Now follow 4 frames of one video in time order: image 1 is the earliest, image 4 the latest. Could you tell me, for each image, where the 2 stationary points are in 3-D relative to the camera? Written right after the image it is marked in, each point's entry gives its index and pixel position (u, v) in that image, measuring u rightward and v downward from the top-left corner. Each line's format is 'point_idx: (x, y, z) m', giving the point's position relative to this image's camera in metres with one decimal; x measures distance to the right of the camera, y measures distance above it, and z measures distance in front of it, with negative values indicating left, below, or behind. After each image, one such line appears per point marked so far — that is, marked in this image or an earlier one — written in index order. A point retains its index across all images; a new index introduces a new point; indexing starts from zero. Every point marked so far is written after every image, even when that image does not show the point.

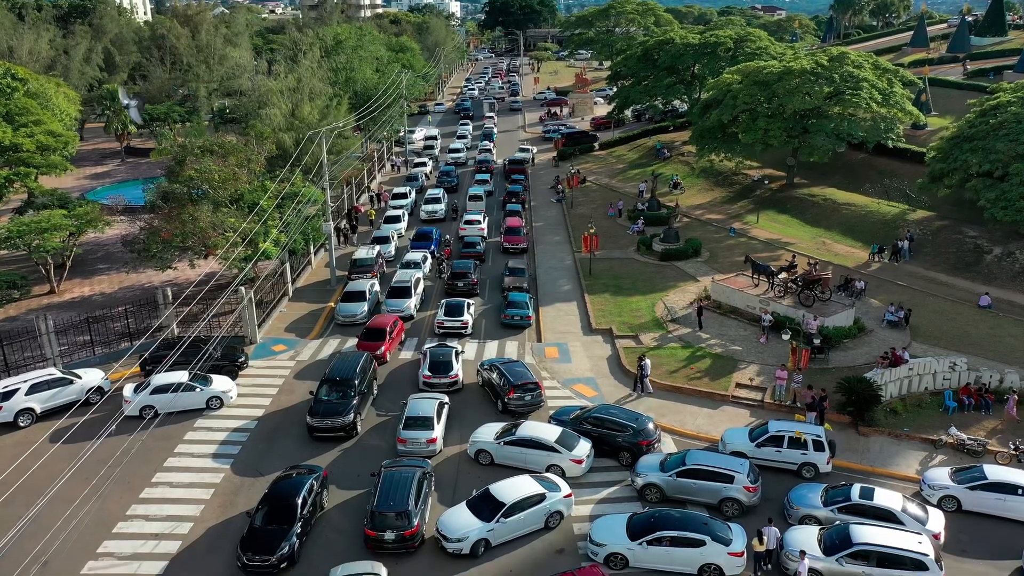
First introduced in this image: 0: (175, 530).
0: (-8.1, -5.8, +19.5) m
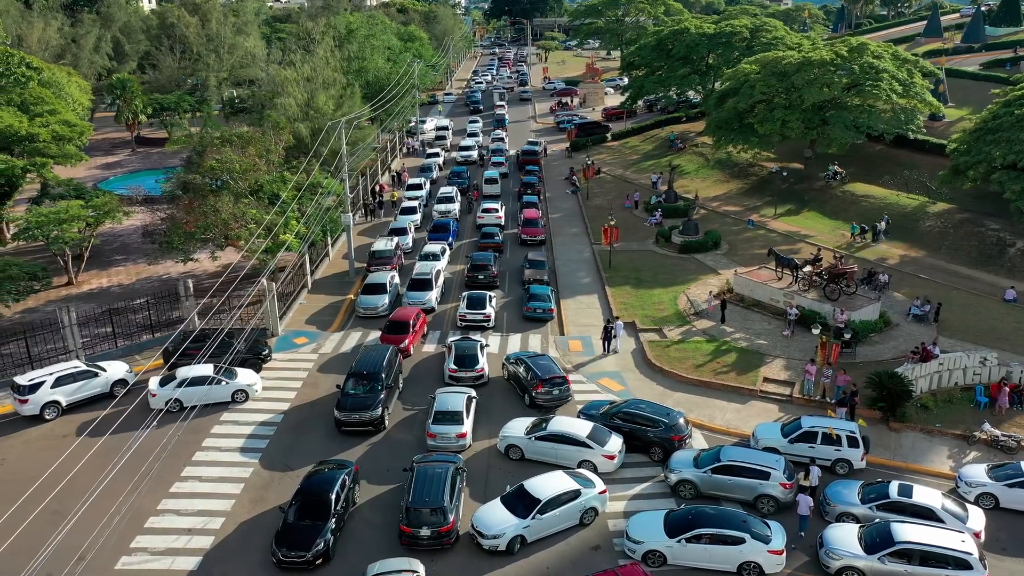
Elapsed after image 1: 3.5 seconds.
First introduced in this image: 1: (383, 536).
0: (-7.2, -5.6, +19.3) m
1: (-3.0, -5.8, +19.0) m
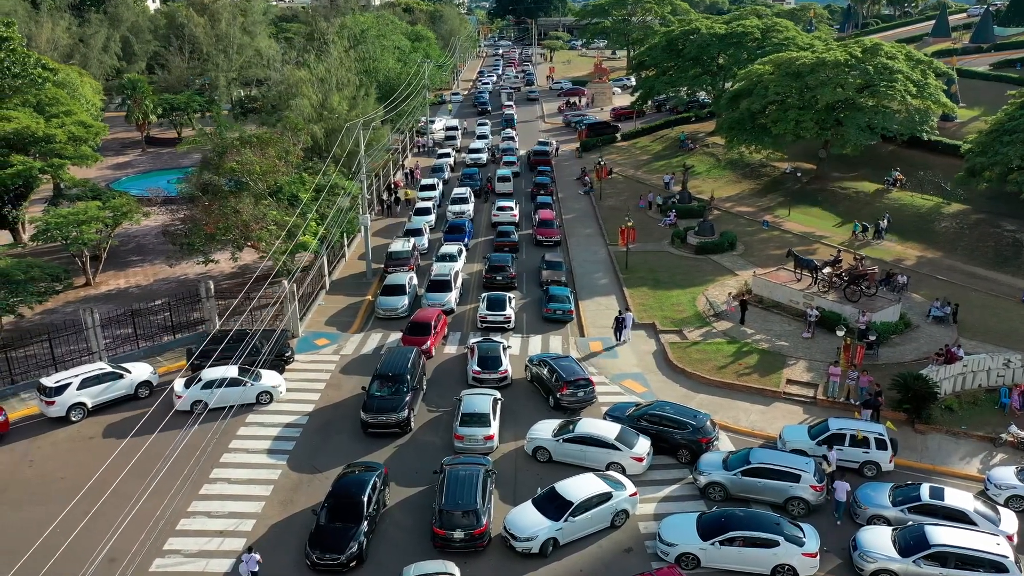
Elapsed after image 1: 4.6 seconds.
0: (-6.5, -5.7, +19.4) m
1: (-2.3, -5.8, +19.1) m
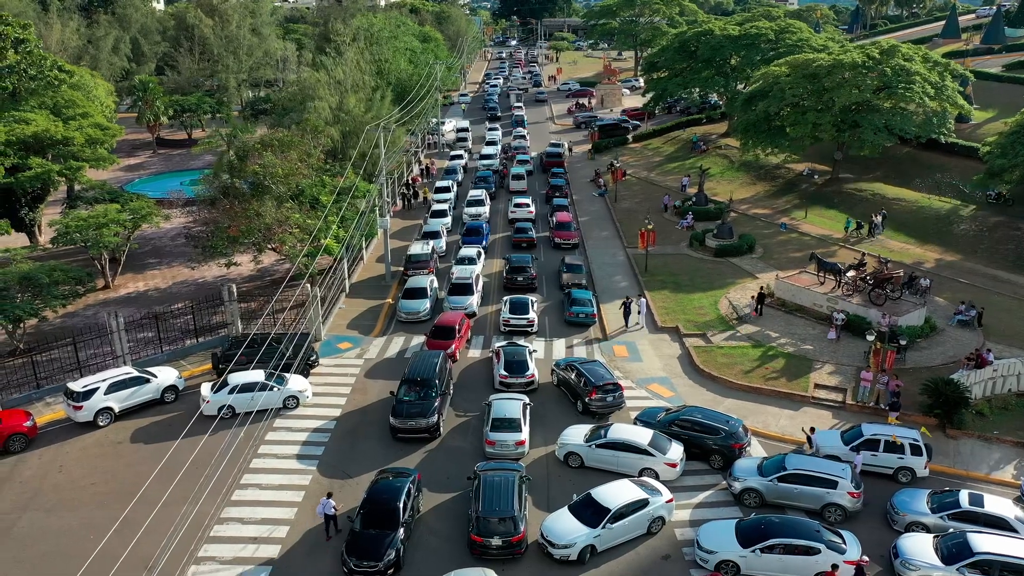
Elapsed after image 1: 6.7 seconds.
0: (-5.6, -5.8, +19.3) m
1: (-1.4, -6.0, +18.9) m
